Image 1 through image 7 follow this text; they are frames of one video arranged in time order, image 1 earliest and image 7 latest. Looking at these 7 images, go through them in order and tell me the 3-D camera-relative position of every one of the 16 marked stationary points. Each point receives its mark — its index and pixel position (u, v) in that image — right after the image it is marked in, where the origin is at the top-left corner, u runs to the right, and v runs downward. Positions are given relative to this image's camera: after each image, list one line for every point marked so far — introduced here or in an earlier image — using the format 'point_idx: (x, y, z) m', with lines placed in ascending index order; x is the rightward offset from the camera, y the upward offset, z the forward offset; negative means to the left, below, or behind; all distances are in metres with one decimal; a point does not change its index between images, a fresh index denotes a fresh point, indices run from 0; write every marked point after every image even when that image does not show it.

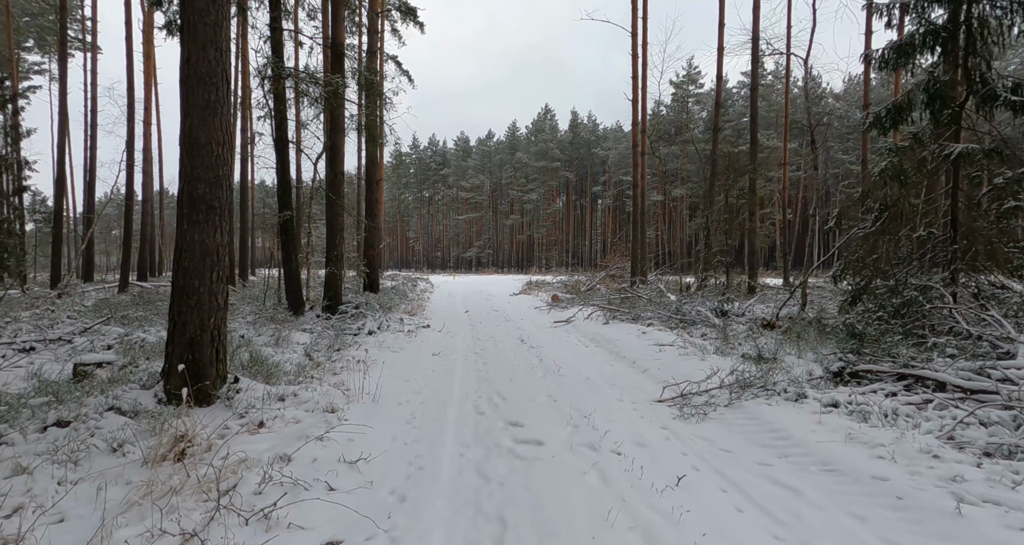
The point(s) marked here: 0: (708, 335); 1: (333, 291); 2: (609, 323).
0: (+3.1, -1.0, +8.6) m
1: (-4.1, -0.4, +12.2) m
2: (+2.0, -1.0, +11.2) m
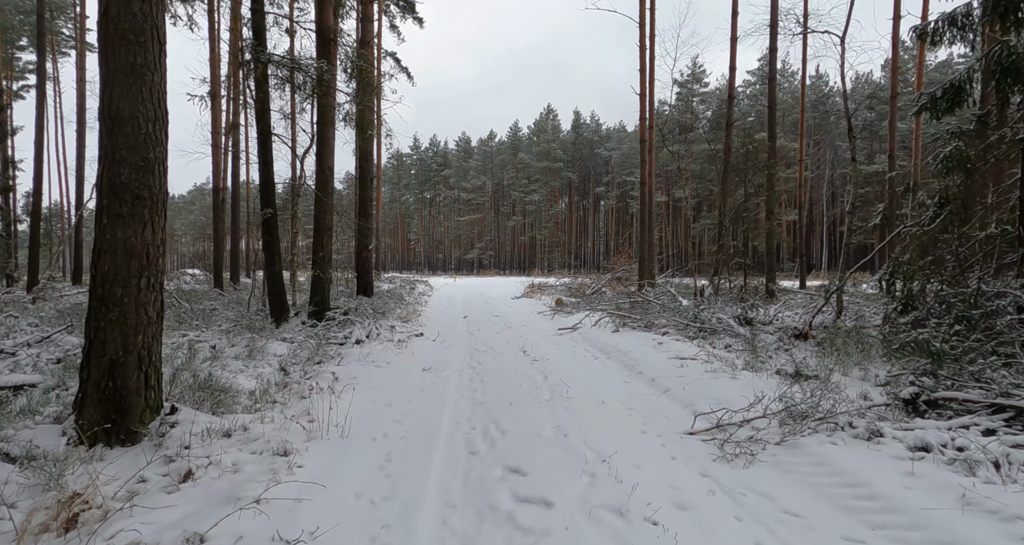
0: (+3.1, -1.1, +7.6) m
1: (-4.1, -0.5, +11.3) m
2: (+2.0, -1.1, +10.2) m
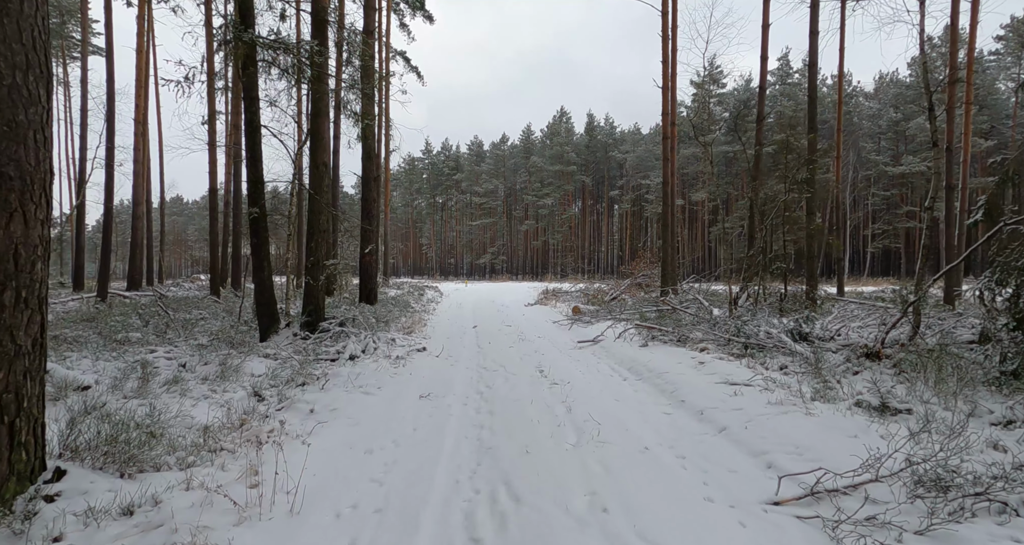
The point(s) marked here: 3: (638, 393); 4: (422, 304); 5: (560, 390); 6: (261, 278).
0: (+3.3, -1.1, +6.4) m
1: (-3.8, -0.6, +10.3) m
2: (+2.2, -1.2, +9.0) m
3: (+1.5, -1.4, +6.3) m
4: (-3.0, -1.0, +18.1) m
5: (+0.6, -1.4, +6.3) m
6: (-4.7, -0.1, +10.1) m
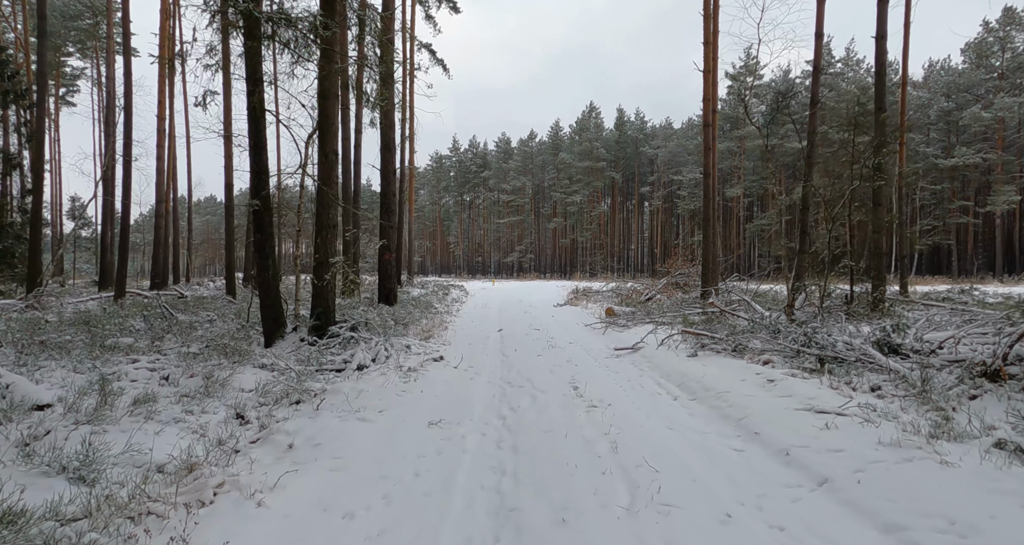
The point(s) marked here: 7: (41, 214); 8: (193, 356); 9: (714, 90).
0: (+3.6, -1.1, +5.1) m
1: (-3.3, -0.6, +9.4) m
2: (+2.7, -1.2, +7.8) m
3: (+1.7, -1.4, +5.2) m
4: (-2.1, -1.0, +17.2) m
5: (+0.8, -1.3, +5.2) m
6: (-4.3, -0.1, +9.3) m
7: (-12.5, +1.6, +14.4) m
8: (-4.2, -1.1, +7.0) m
9: (+6.2, +5.6, +16.5) m
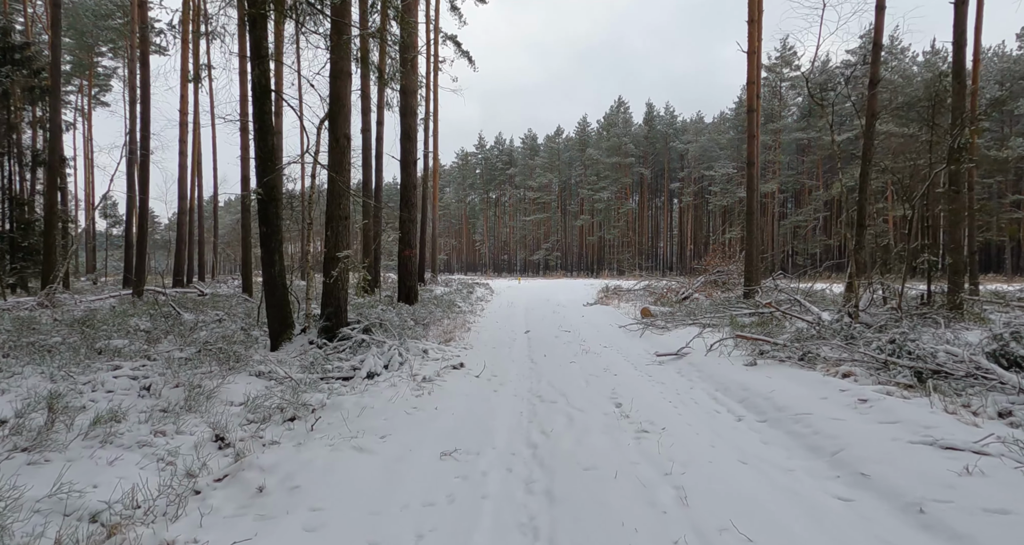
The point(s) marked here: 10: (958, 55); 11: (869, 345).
0: (+3.8, -1.1, +4.0) m
1: (-2.9, -0.5, +8.6) m
2: (+3.0, -1.1, +6.7) m
3: (+2.0, -1.4, +4.1) m
4: (-1.3, -0.9, +16.3) m
5: (+1.1, -1.3, +4.2) m
6: (-3.8, 0.0, +8.5) m
7: (-11.8, +1.6, +14.0) m
8: (-3.8, -1.0, +6.3) m
9: (+7.0, +5.7, +15.2) m
10: (+7.9, +3.9, +9.5) m
11: (+4.2, -0.9, +6.3) m
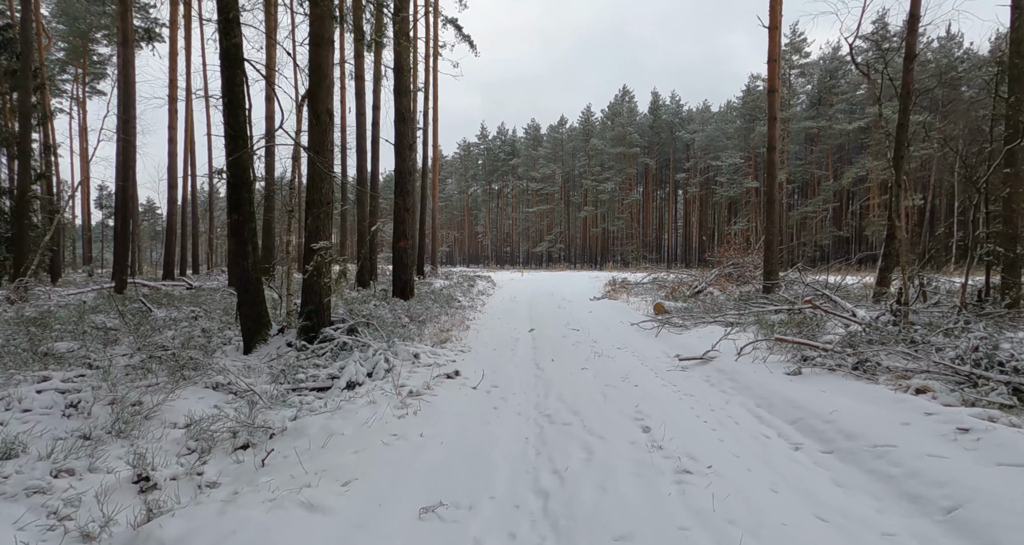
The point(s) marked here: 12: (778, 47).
0: (+3.8, -1.1, +3.0) m
1: (-2.8, -0.4, +7.6) m
2: (+3.1, -1.1, +5.7) m
3: (+2.0, -1.3, +3.2) m
4: (-1.2, -0.7, +15.3) m
5: (+1.1, -1.3, +3.3) m
6: (-3.8, +0.1, +7.5) m
7: (-11.8, +1.8, +13.0) m
8: (-3.8, -1.0, +5.3) m
9: (+7.1, +5.9, +14.1) m
10: (+8.0, +4.0, +8.4) m
11: (+4.2, -0.8, +5.3) m
12: (+7.1, +6.0, +14.2) m
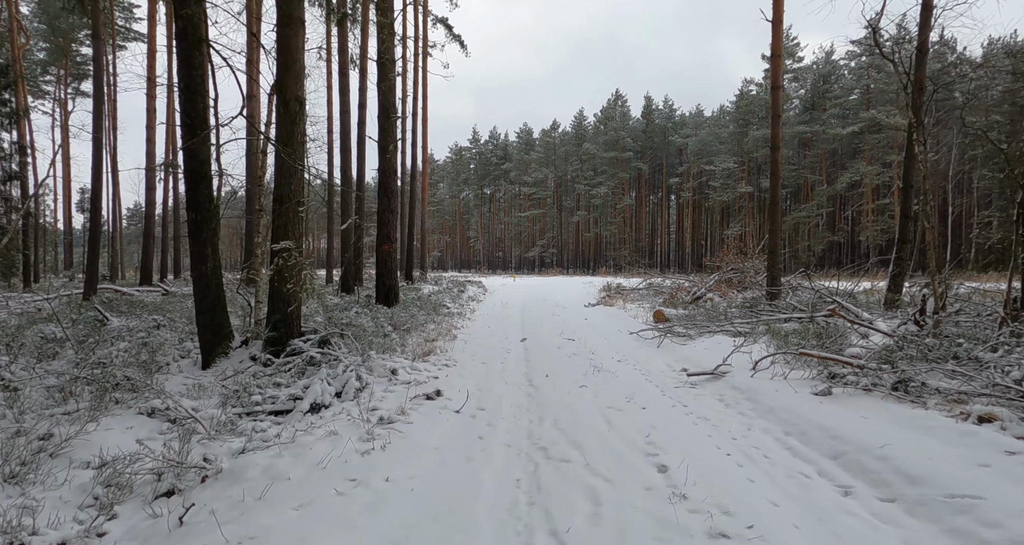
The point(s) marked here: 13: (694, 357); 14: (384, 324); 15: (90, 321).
0: (+3.8, -1.1, +2.3) m
1: (-2.9, -0.5, +6.8) m
2: (+3.0, -1.1, +5.0) m
3: (+2.0, -1.4, +2.4) m
4: (-1.5, -0.9, +14.6) m
5: (+1.0, -1.3, +2.5) m
6: (-3.9, 0.0, +6.7) m
7: (-12.0, +1.7, +12.1) m
8: (-3.9, -1.0, +4.5) m
9: (+6.8, +5.7, +13.5) m
10: (+7.8, +3.9, +7.8) m
11: (+4.1, -0.8, +4.6) m
12: (+6.8, +5.9, +13.6) m
13: (+2.5, -1.2, +7.4) m
14: (-2.3, -0.9, +9.6) m
15: (-6.9, -0.8, +8.8) m
